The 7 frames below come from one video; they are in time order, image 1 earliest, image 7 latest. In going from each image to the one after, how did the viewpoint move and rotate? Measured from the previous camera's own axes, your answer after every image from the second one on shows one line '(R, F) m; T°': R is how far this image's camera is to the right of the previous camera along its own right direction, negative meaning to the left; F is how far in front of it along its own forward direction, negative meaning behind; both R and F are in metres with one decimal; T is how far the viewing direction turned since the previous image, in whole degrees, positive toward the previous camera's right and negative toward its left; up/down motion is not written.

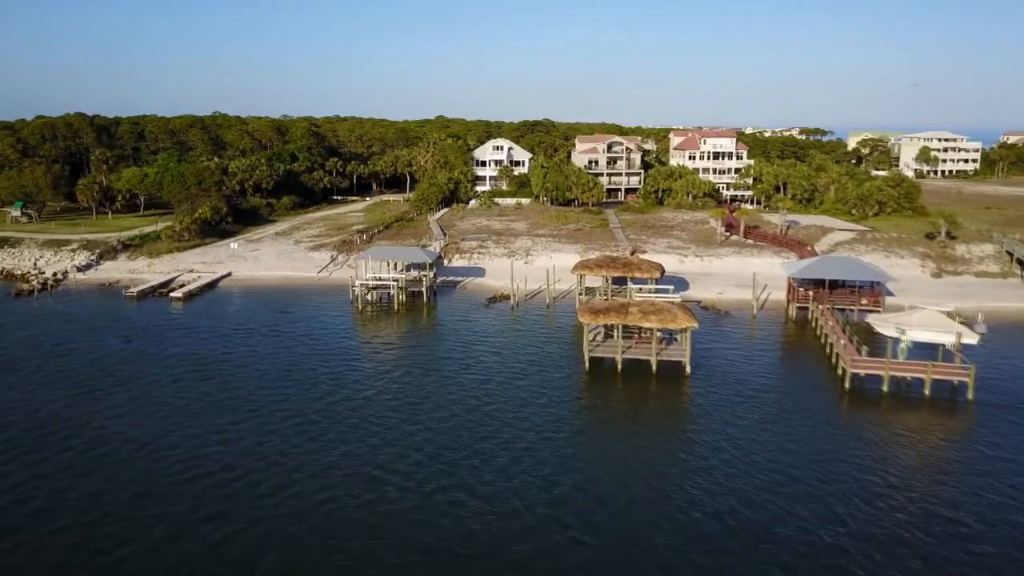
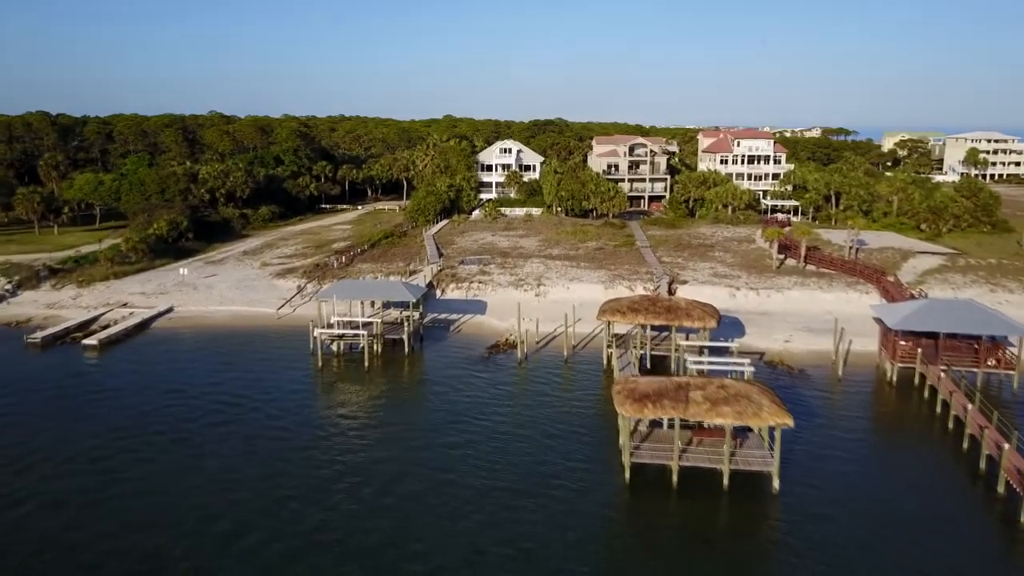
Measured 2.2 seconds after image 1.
(+0.1, +10.3) m; -1°
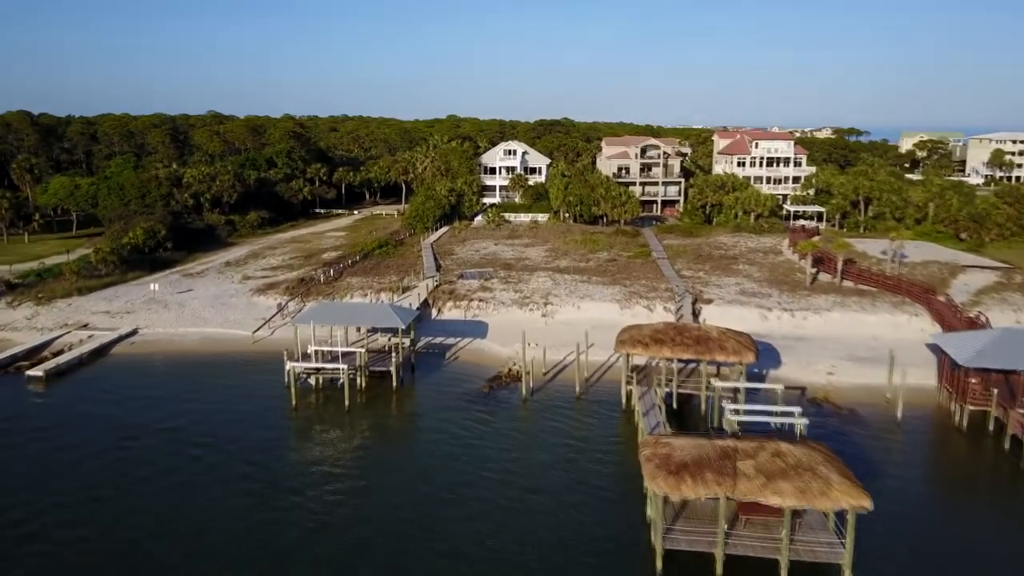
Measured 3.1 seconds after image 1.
(0.0, +4.6) m; 0°
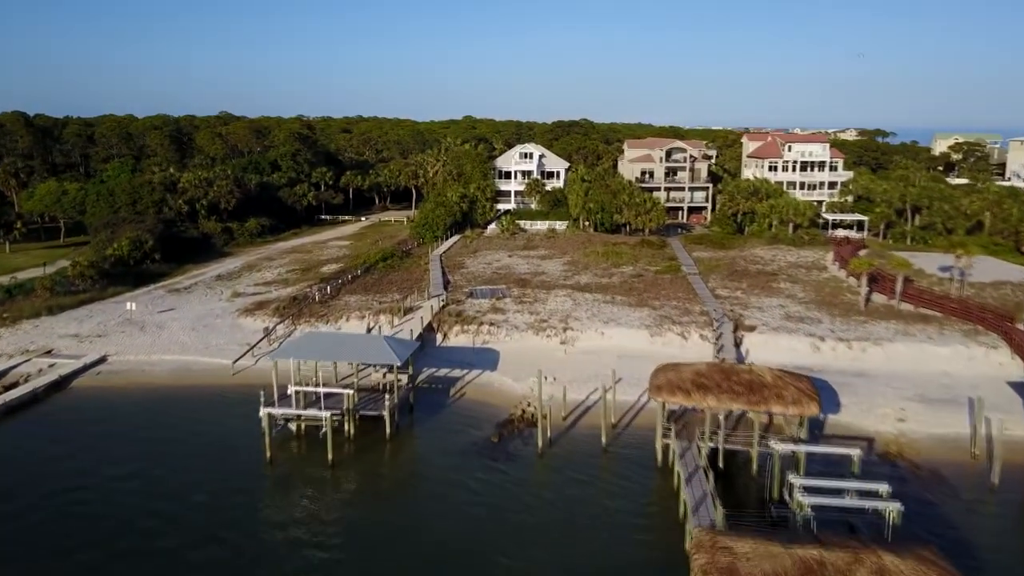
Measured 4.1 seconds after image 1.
(+0.1, +4.6) m; -1°
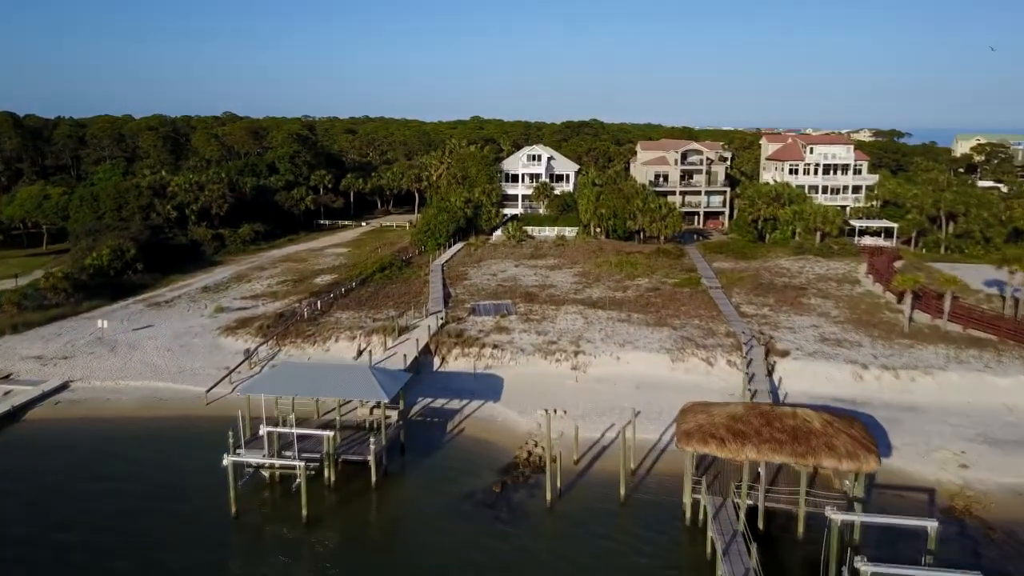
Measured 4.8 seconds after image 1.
(+0.1, +3.4) m; -1°
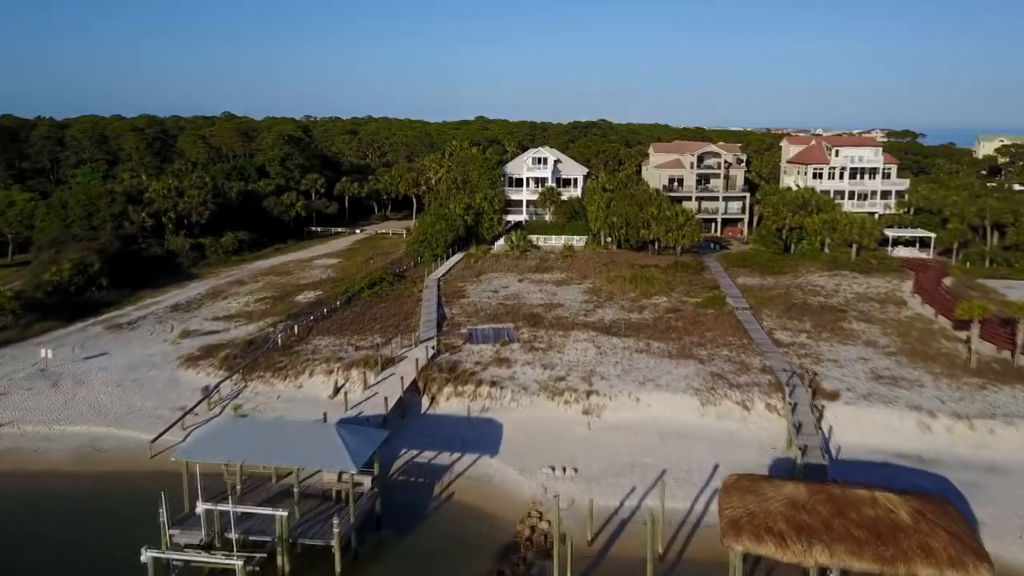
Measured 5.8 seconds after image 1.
(+0.2, +4.6) m; 0°
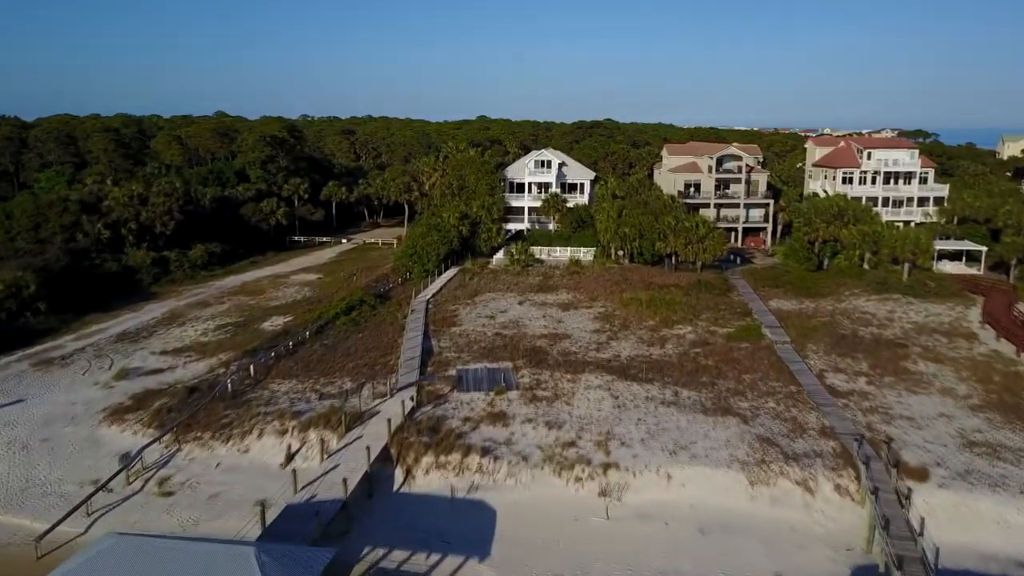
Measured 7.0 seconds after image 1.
(+0.2, +5.7) m; 0°
